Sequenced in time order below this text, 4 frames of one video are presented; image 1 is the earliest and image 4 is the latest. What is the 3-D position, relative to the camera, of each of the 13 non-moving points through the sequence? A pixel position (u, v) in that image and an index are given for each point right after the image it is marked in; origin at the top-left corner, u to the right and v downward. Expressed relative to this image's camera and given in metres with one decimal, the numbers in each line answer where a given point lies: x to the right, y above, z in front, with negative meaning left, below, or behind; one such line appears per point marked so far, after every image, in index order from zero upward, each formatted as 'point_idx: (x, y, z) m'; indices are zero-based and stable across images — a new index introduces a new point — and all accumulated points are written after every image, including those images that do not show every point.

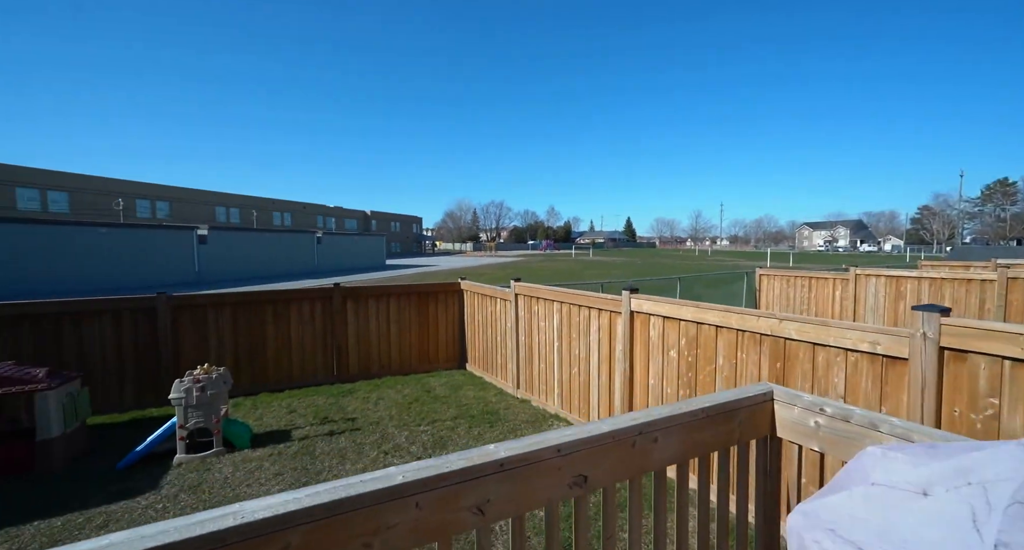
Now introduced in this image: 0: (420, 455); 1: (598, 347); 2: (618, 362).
0: (-0.9, -1.7, +4.8) m
1: (+0.7, -0.6, +4.4) m
2: (+0.8, -0.7, +4.1) m
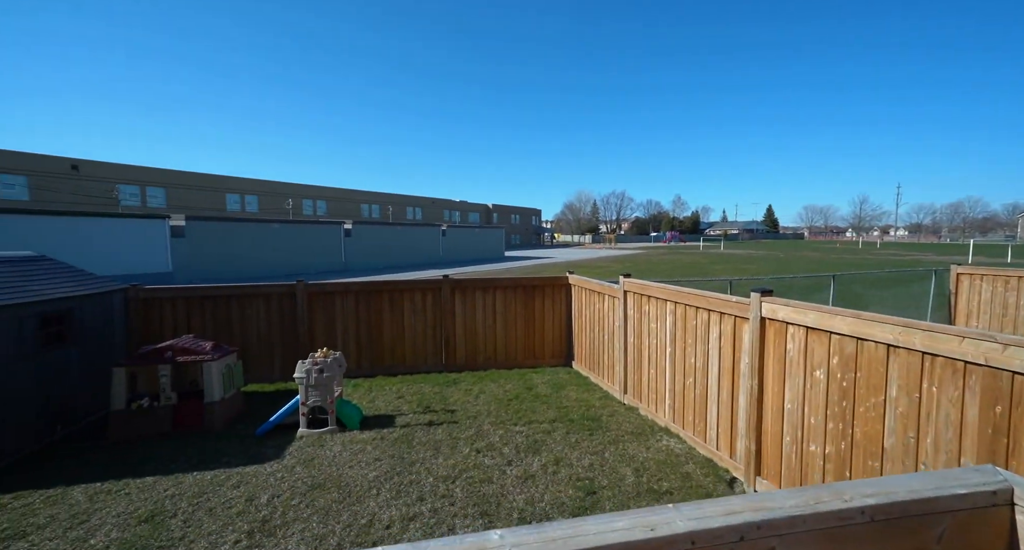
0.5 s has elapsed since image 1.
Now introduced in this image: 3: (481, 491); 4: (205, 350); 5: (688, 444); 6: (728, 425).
0: (0.0, -1.6, +4.4) m
1: (+1.5, -0.6, +3.7) m
2: (+1.5, -0.7, +3.3) m
3: (-0.2, -1.7, +4.0) m
4: (-3.7, -0.9, +6.3) m
5: (+1.4, -1.4, +4.1) m
6: (+1.5, -1.0, +3.6) m
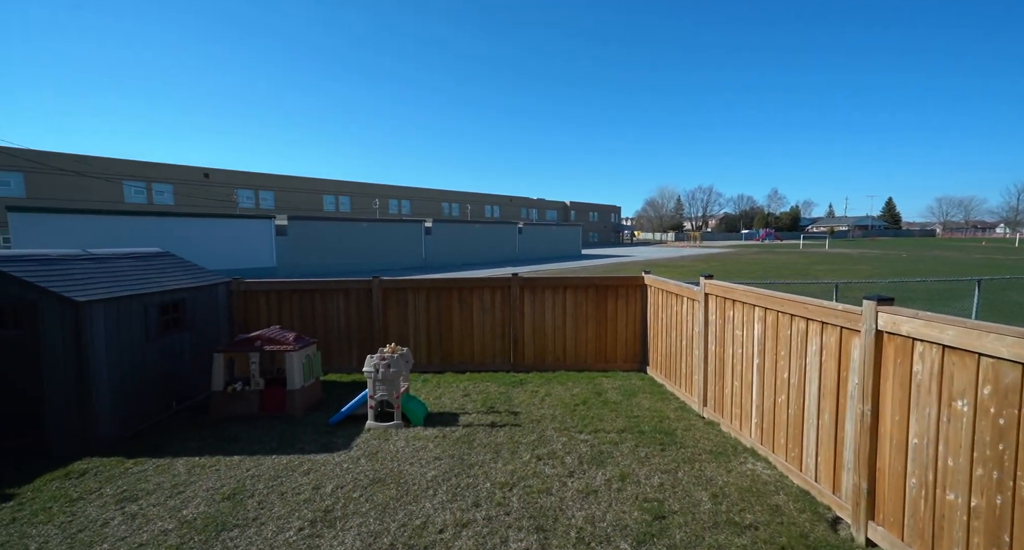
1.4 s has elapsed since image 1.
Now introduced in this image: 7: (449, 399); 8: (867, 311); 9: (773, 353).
0: (+0.5, -1.5, +4.1) m
1: (+1.9, -0.6, +3.1) m
2: (+1.8, -0.7, +2.8) m
3: (+0.2, -1.6, +3.7) m
4: (-2.9, -0.8, +6.5) m
5: (+1.9, -1.4, +3.6) m
6: (+1.9, -1.0, +3.0) m
7: (-0.8, -1.6, +6.6) m
8: (+1.8, -0.2, +2.6) m
9: (+1.9, -0.5, +3.6) m
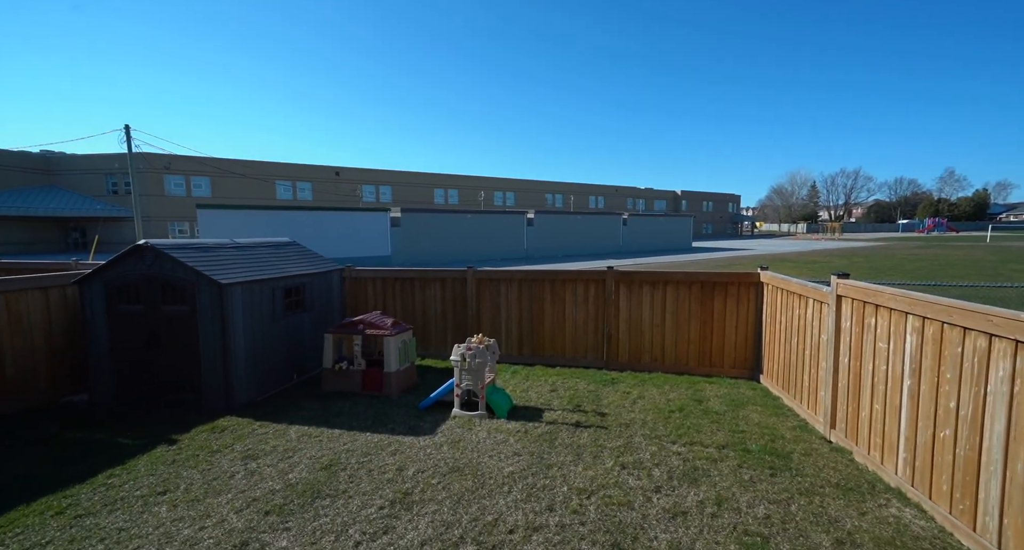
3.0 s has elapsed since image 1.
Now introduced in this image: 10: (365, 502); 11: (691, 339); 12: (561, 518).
0: (+1.0, -1.5, +3.6) m
1: (+2.2, -0.6, +2.3) m
2: (+2.1, -0.6, +2.0) m
3: (+0.7, -1.6, +3.3) m
4: (-1.7, -0.6, +6.6) m
5: (+2.3, -1.3, +2.8) m
6: (+2.2, -1.0, +2.2) m
7: (+0.3, -1.4, +6.3) m
8: (+2.1, -0.1, +1.8) m
9: (+2.3, -0.5, +2.9) m
10: (-1.2, -1.7, +3.9) m
11: (+2.3, -0.8, +6.6) m
12: (+0.3, -1.6, +3.4) m
